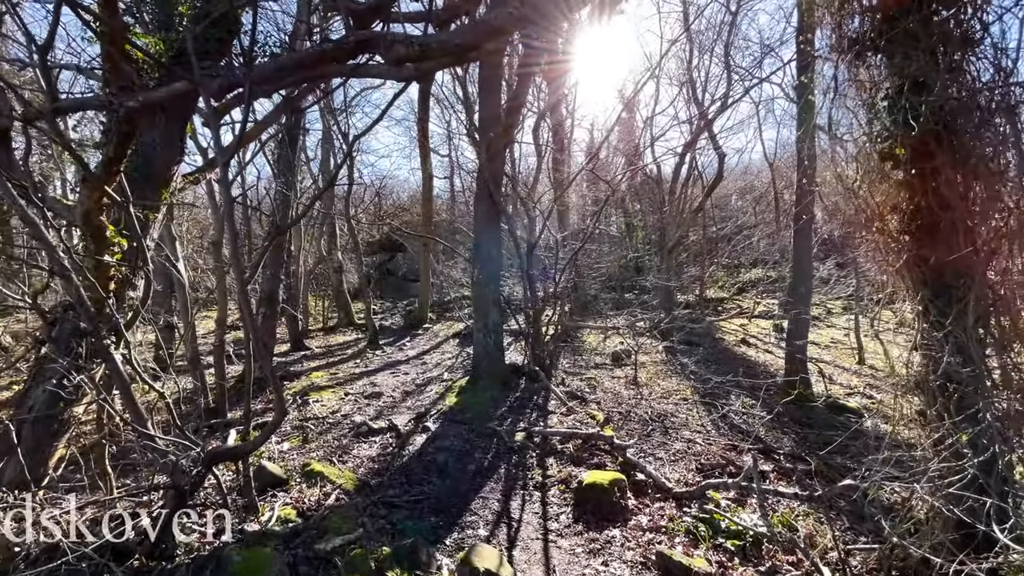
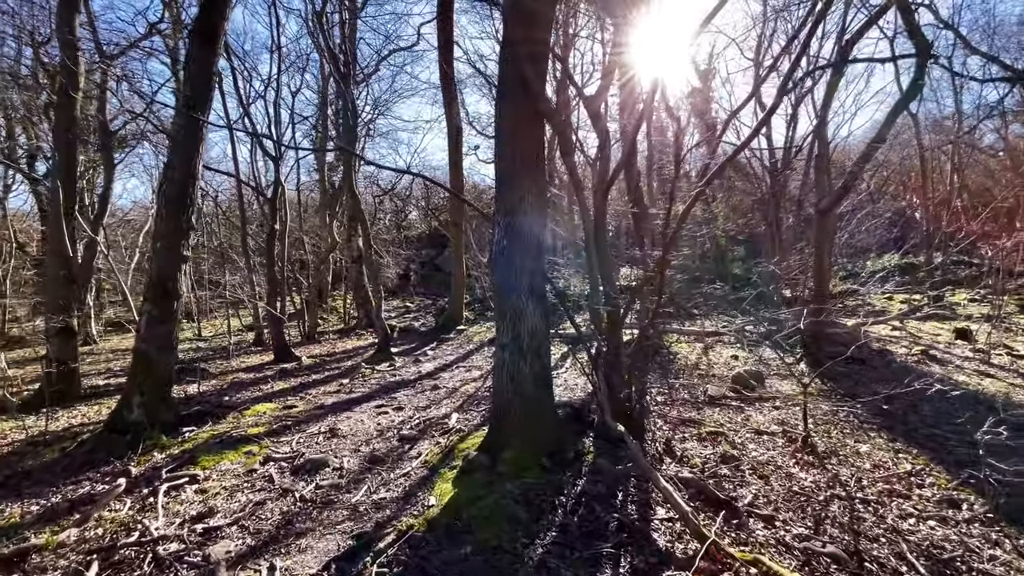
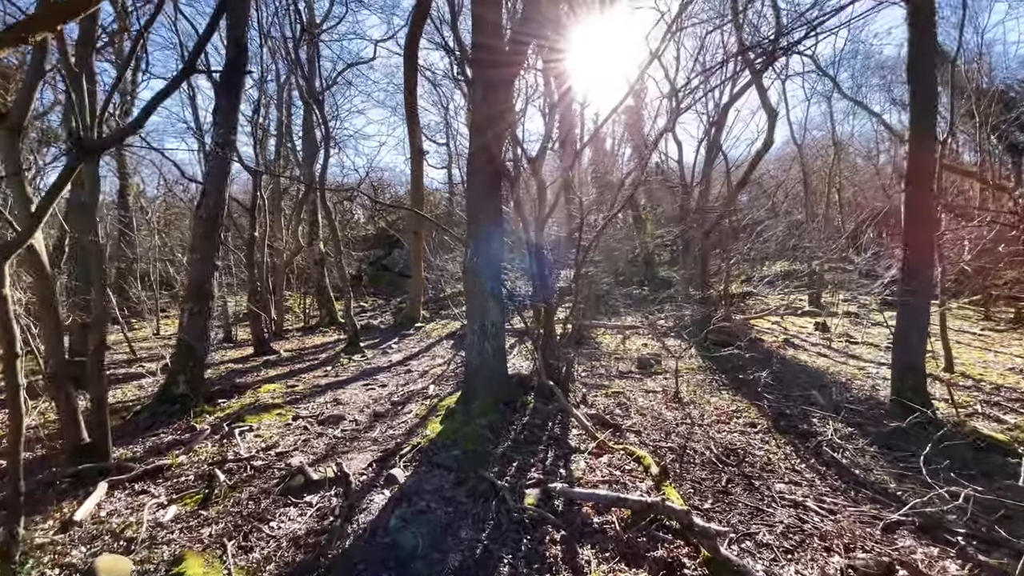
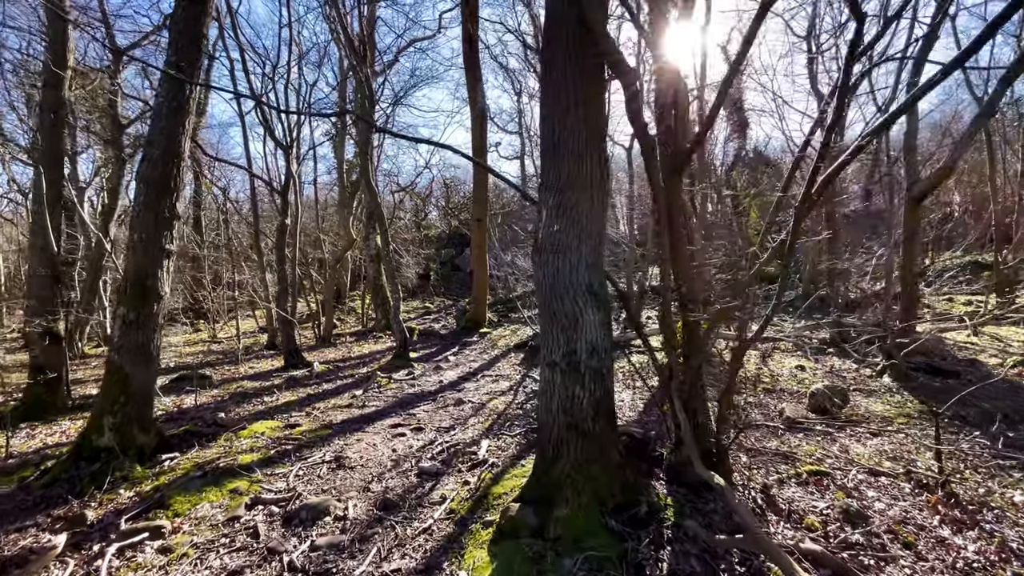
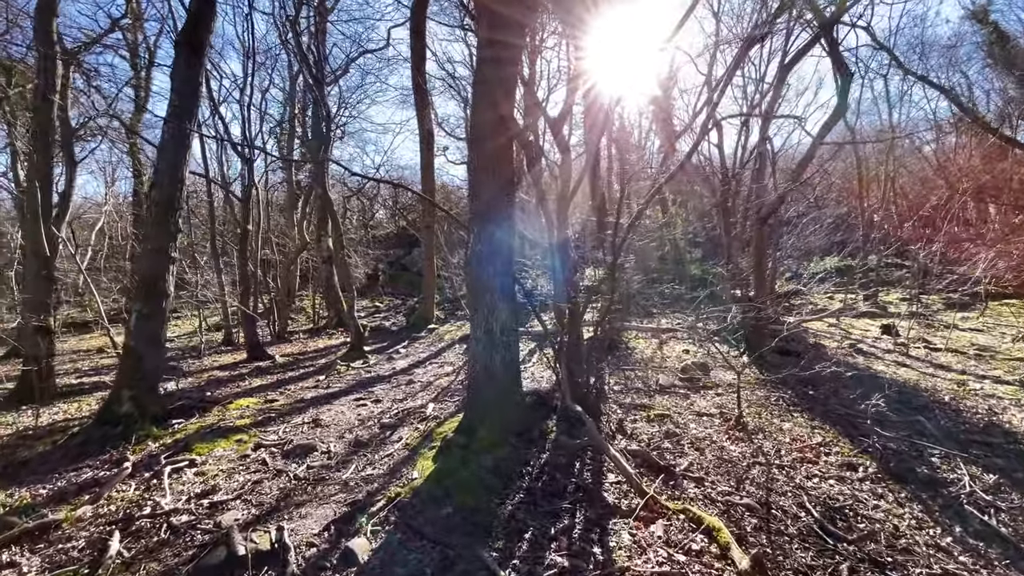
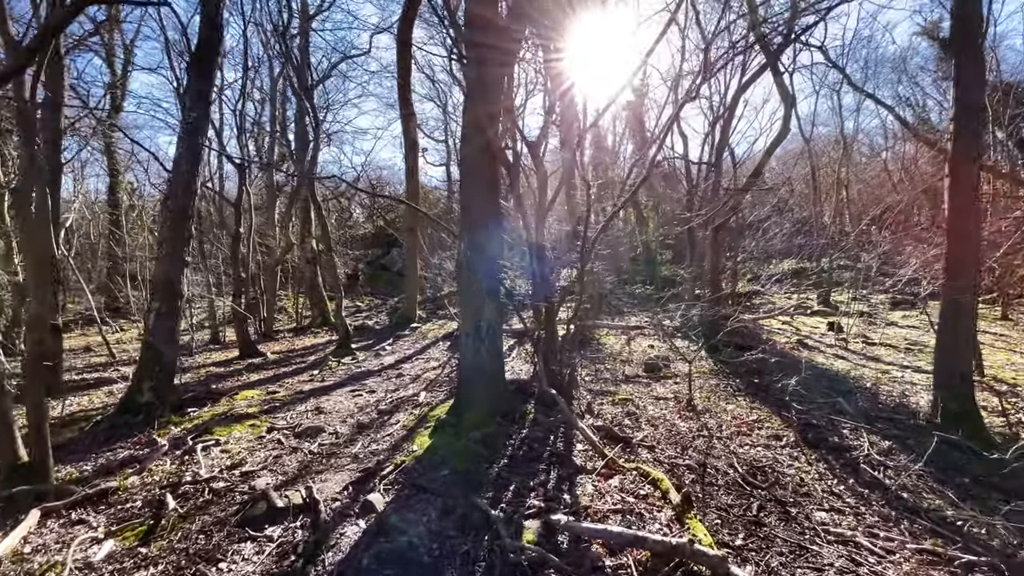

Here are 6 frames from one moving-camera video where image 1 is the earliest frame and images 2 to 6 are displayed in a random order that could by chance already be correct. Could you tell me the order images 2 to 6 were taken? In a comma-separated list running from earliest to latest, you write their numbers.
3, 6, 5, 2, 4
